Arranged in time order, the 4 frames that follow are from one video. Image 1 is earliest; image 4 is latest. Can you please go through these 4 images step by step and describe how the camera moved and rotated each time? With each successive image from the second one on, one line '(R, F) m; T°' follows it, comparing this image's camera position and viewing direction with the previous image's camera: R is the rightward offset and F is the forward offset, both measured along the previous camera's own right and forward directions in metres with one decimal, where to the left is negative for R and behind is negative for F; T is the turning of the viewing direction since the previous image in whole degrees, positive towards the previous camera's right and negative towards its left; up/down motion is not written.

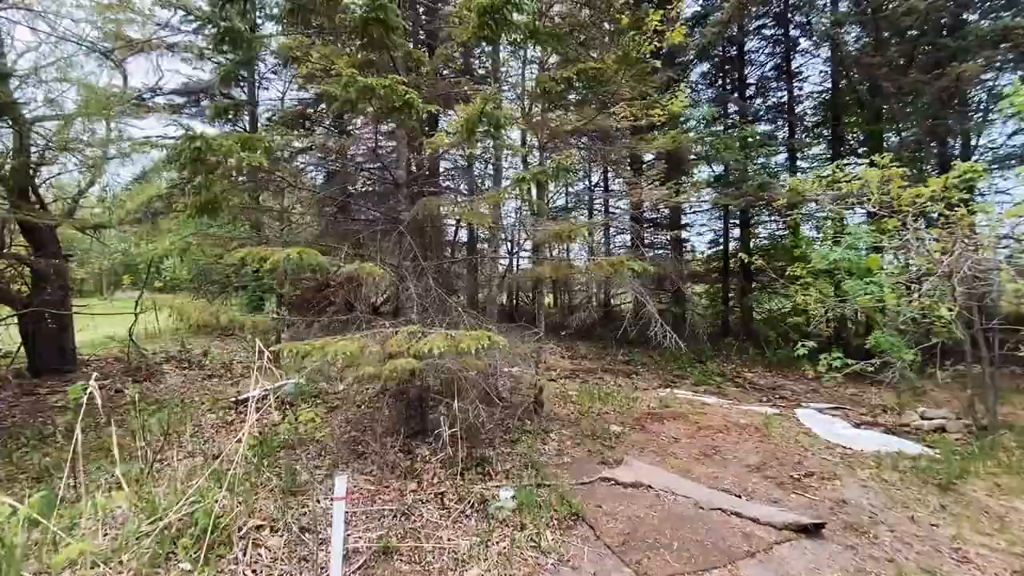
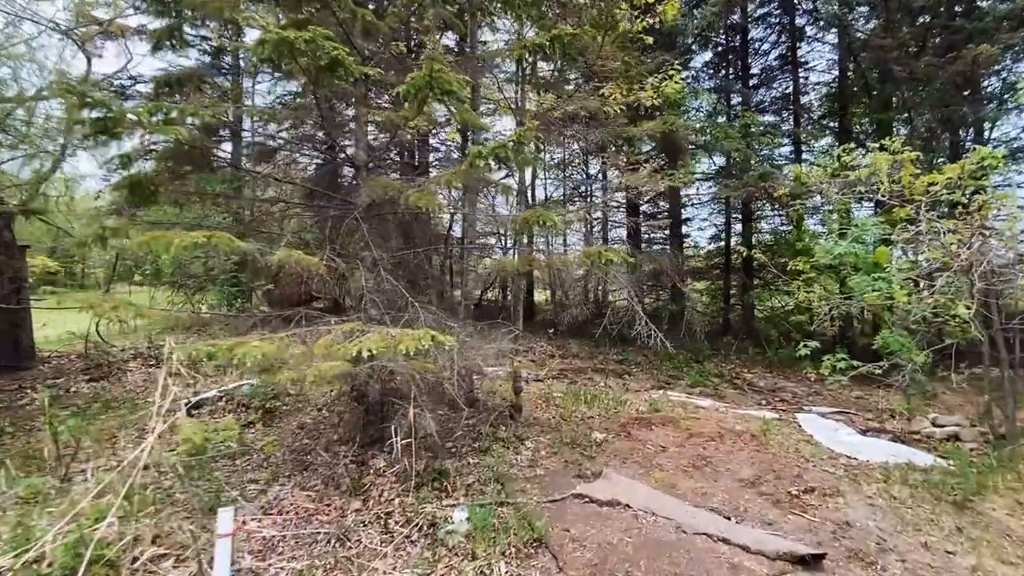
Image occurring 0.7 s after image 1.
(+0.4, +0.5) m; 0°
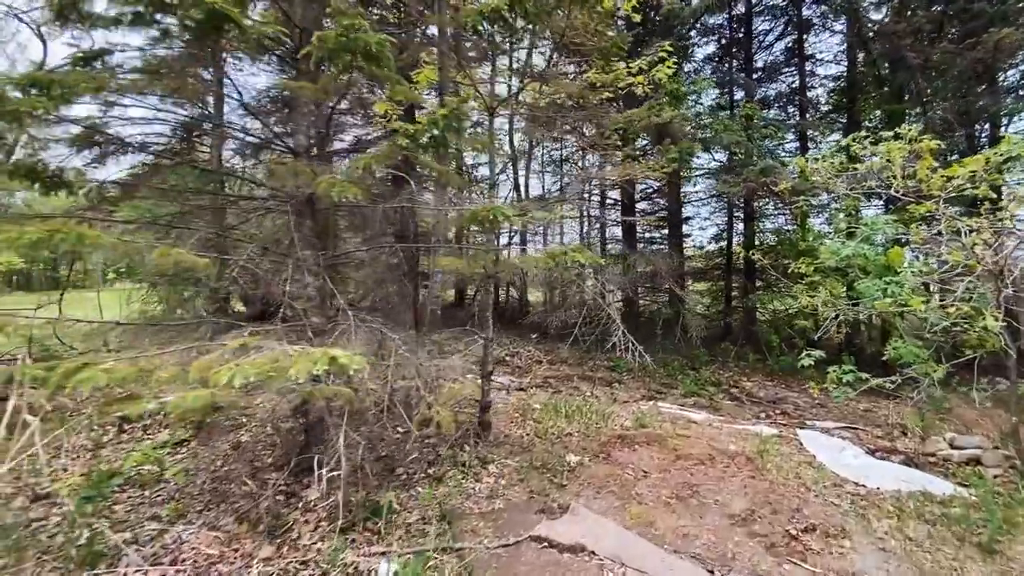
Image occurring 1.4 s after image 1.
(+0.4, +0.6) m; -1°
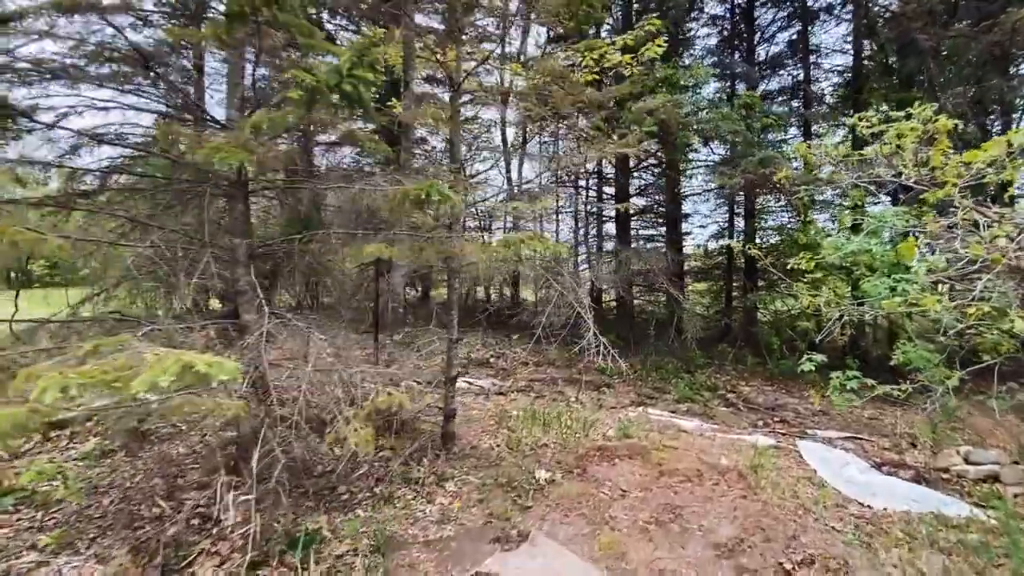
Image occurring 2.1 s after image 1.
(+0.4, +0.5) m; 0°
